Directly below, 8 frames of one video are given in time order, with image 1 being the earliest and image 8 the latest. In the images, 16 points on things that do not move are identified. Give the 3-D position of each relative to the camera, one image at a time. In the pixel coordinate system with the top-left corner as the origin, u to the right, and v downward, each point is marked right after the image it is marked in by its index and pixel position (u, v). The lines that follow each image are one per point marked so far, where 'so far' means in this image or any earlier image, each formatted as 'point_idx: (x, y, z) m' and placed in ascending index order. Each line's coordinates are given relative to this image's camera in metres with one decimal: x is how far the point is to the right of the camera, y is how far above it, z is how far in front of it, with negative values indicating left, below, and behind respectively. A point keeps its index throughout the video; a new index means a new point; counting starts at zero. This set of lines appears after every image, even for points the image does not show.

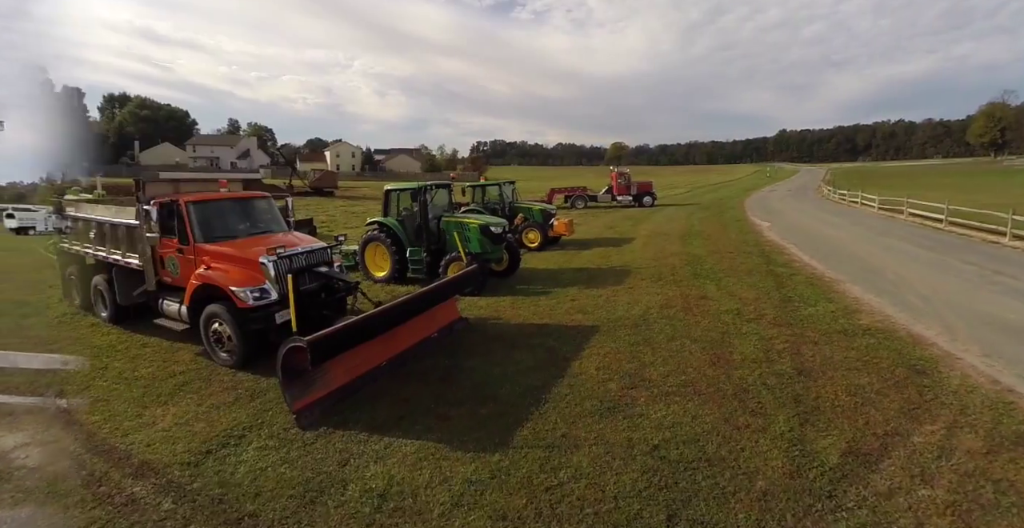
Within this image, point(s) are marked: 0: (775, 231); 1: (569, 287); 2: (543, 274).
0: (+7.2, +0.9, +13.2) m
1: (+1.0, -0.4, +8.9) m
2: (+0.6, -0.2, +10.4) m
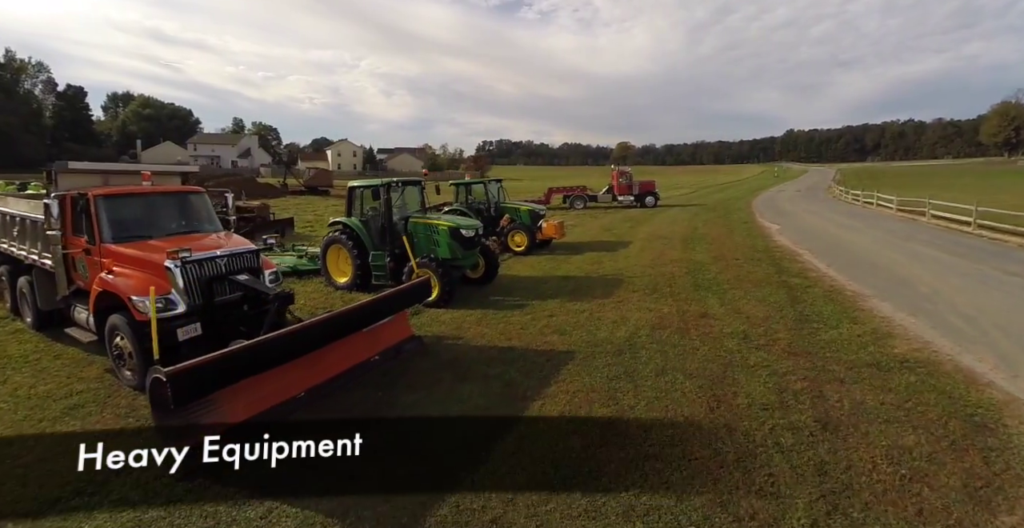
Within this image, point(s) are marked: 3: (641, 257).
0: (+6.8, +0.7, +12.0) m
1: (+0.5, -0.6, +7.8) m
2: (+0.2, -0.3, +9.3) m
3: (+2.7, +0.2, +10.4) m
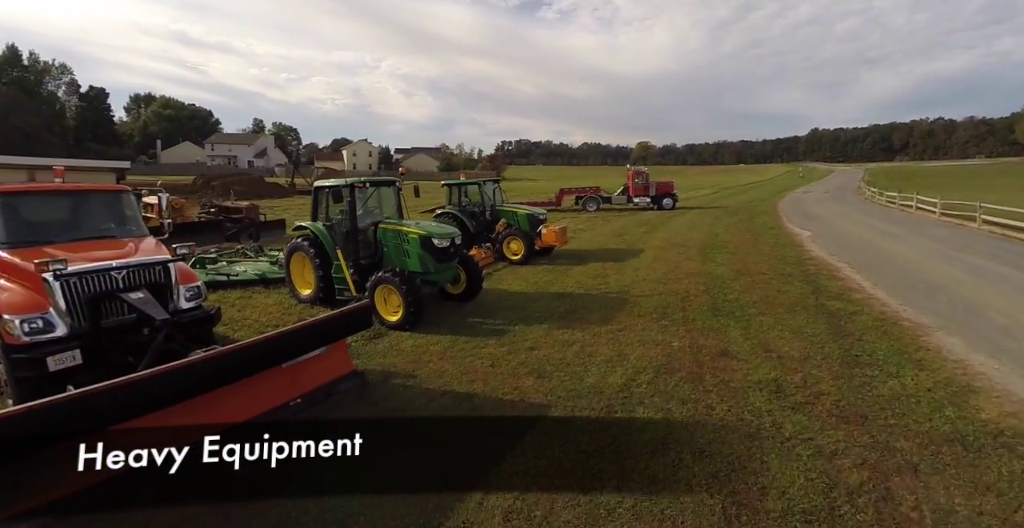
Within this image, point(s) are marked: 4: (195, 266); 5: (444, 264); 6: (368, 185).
0: (+6.6, +0.5, +10.5) m
1: (+0.2, -0.8, +6.5) m
2: (-0.1, -0.6, +8.0) m
3: (+2.5, -0.1, +9.1) m
4: (-7.5, 0.0, +11.5) m
5: (-1.1, 0.0, +7.4) m
6: (-2.5, +1.3, +8.2) m
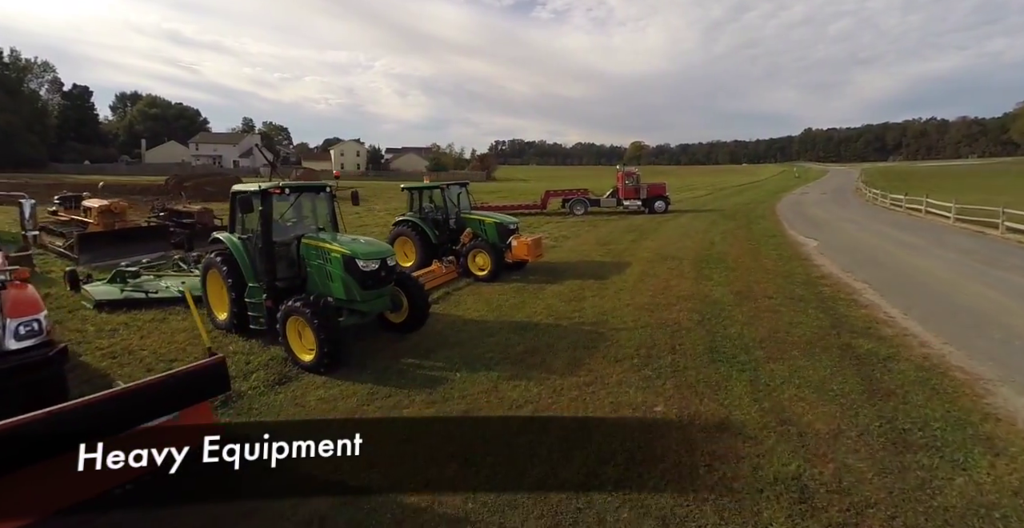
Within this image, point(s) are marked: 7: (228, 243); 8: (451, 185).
0: (+6.0, +0.2, +9.2) m
1: (-0.4, -1.1, +5.2) m
2: (-0.7, -0.9, +6.7) m
3: (+1.9, -0.4, +7.7) m
4: (-8.2, -0.3, +10.1) m
5: (-1.7, -0.3, +6.0) m
6: (-3.1, +1.0, +6.8) m
7: (-4.2, +0.3, +7.2) m
8: (-1.3, +1.6, +10.2) m
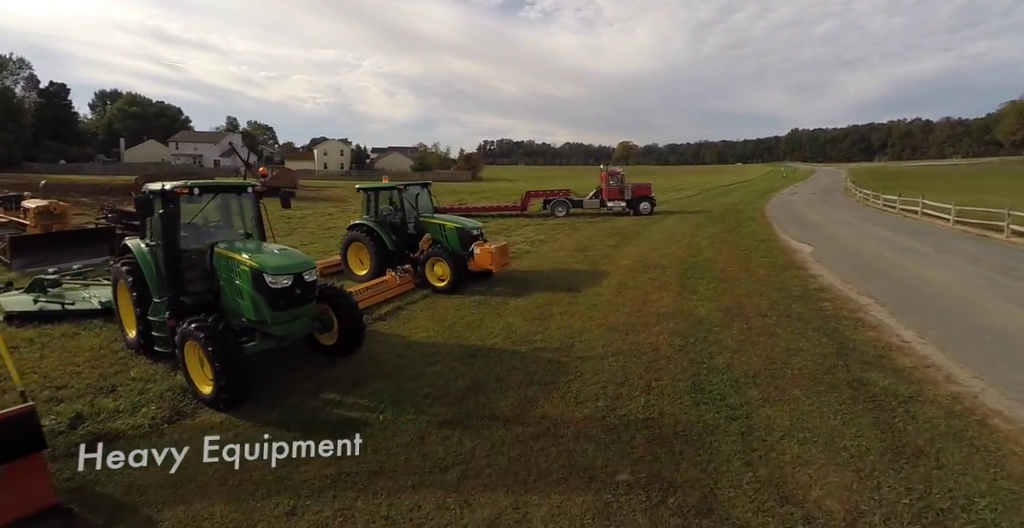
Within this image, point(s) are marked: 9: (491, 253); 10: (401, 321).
0: (+5.4, 0.0, +8.3) m
1: (-0.9, -1.3, +4.2) m
2: (-1.2, -1.0, +5.7) m
3: (+1.3, -0.5, +6.8) m
4: (-8.8, -0.5, +8.9) m
5: (-2.3, -0.5, +5.0) m
6: (-3.7, +0.8, +5.8) m
7: (-4.7, +0.1, +6.1) m
8: (-1.9, +1.5, +9.2) m
9: (-0.3, +0.2, +8.1) m
10: (-1.5, -0.8, +6.7) m
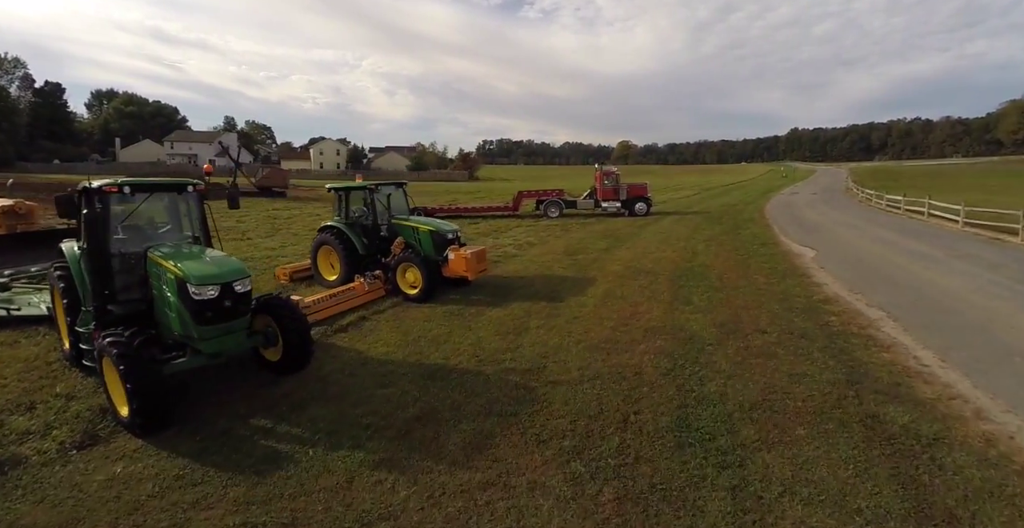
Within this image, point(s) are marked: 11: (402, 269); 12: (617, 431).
0: (+5.0, -0.1, +7.7) m
1: (-1.3, -1.4, +3.6) m
2: (-1.6, -1.1, +5.1) m
3: (+1.0, -0.6, +6.2) m
4: (-9.1, -0.6, +8.3) m
5: (-2.6, -0.6, +4.4) m
6: (-4.0, +0.7, +5.2) m
7: (-5.1, 0.0, +5.5) m
8: (-2.2, +1.4, +8.6) m
9: (-0.7, +0.1, +7.5) m
10: (-1.9, -0.9, +6.1) m
11: (-1.7, -0.1, +7.6) m
12: (+0.7, -1.2, +3.4) m
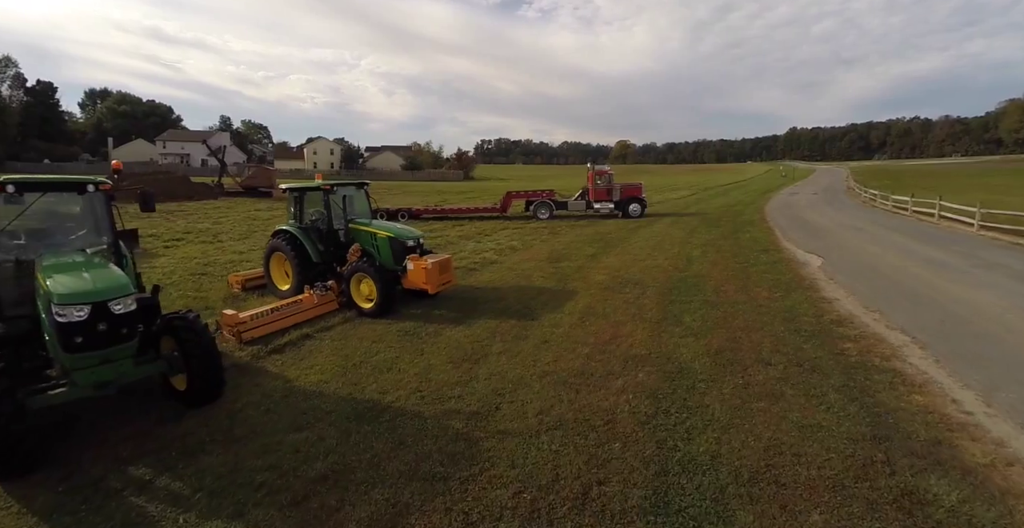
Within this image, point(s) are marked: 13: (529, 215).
0: (+4.6, -0.2, +6.9) m
1: (-1.7, -1.5, +2.8) m
2: (-2.0, -1.3, +4.2) m
3: (+0.5, -0.8, +5.3) m
4: (-9.5, -0.8, +7.5) m
5: (-3.0, -0.7, +3.5) m
6: (-4.4, +0.6, +4.3) m
7: (-5.5, -0.1, +4.7) m
8: (-2.7, +1.2, +7.7) m
9: (-1.1, -0.1, +6.6) m
10: (-2.3, -1.0, +5.3) m
11: (-2.1, -0.2, +6.7) m
12: (+0.3, -1.3, +2.6) m
13: (+0.7, +1.9, +19.3) m
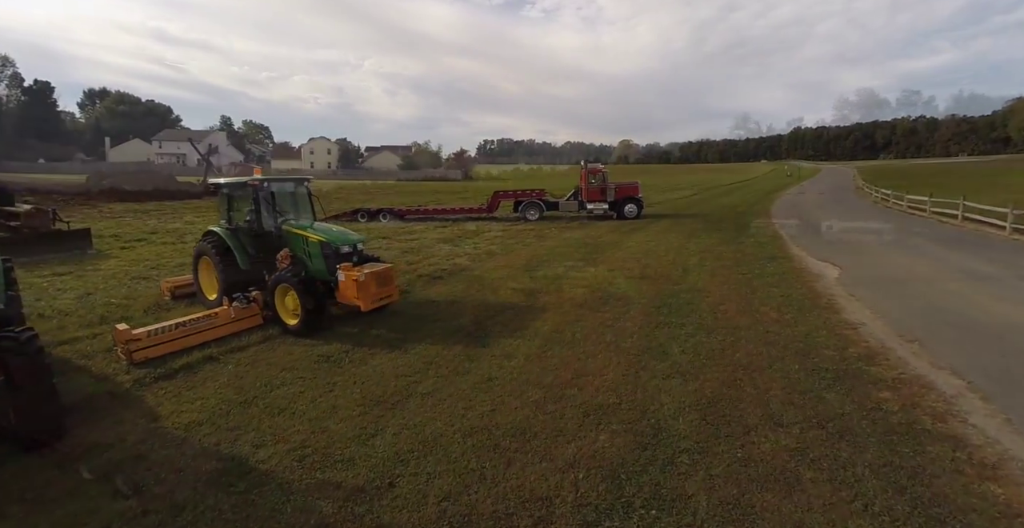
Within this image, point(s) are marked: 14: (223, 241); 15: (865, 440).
0: (+4.1, -0.3, +5.8) m
1: (-2.2, -1.6, +1.7) m
2: (-2.5, -1.4, +3.2) m
3: (0.0, -0.9, +4.3) m
4: (-10.1, -0.9, +6.5) m
5: (-3.5, -0.8, +2.5) m
6: (-5.0, +0.5, +3.3) m
7: (-6.0, -0.2, +3.7) m
8: (-3.2, +1.1, +6.7) m
9: (-1.6, -0.2, +5.6) m
10: (-2.8, -1.2, +4.2) m
11: (-2.6, -0.4, +5.7) m
12: (-0.2, -1.4, +1.5) m
13: (+0.2, +1.8, +18.3) m
14: (-3.9, +0.3, +6.6) m
15: (+2.0, -1.0, +2.8) m
